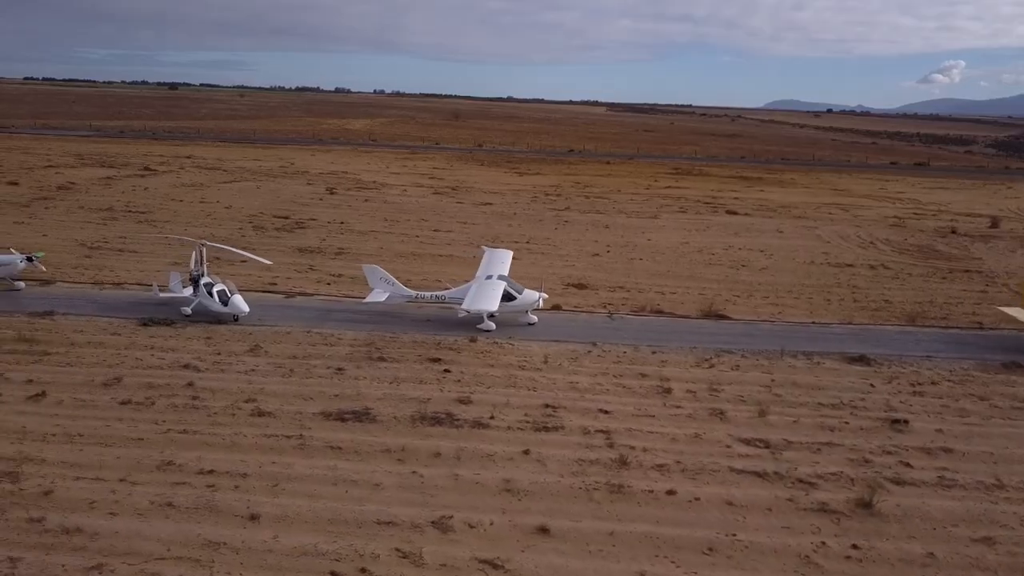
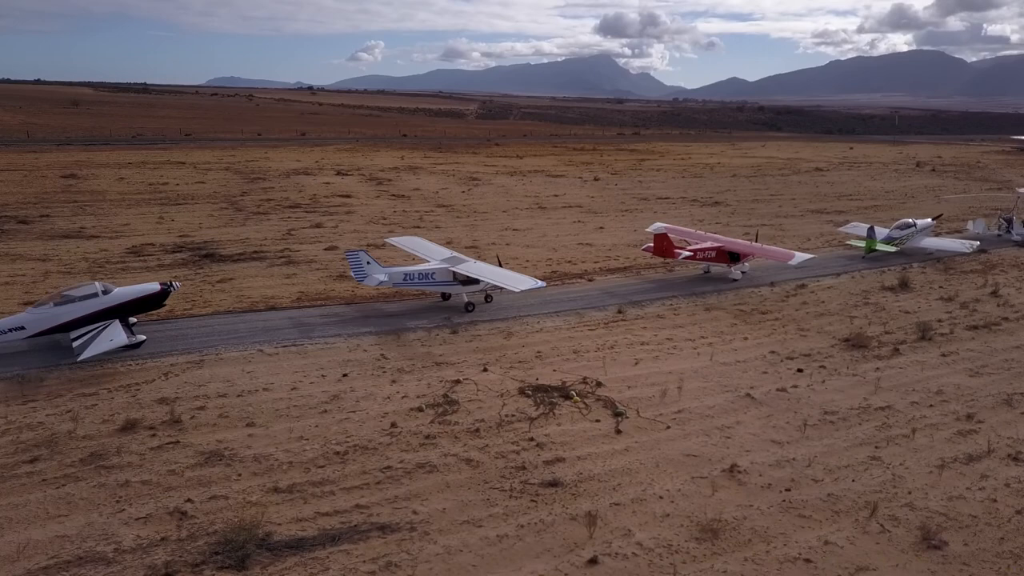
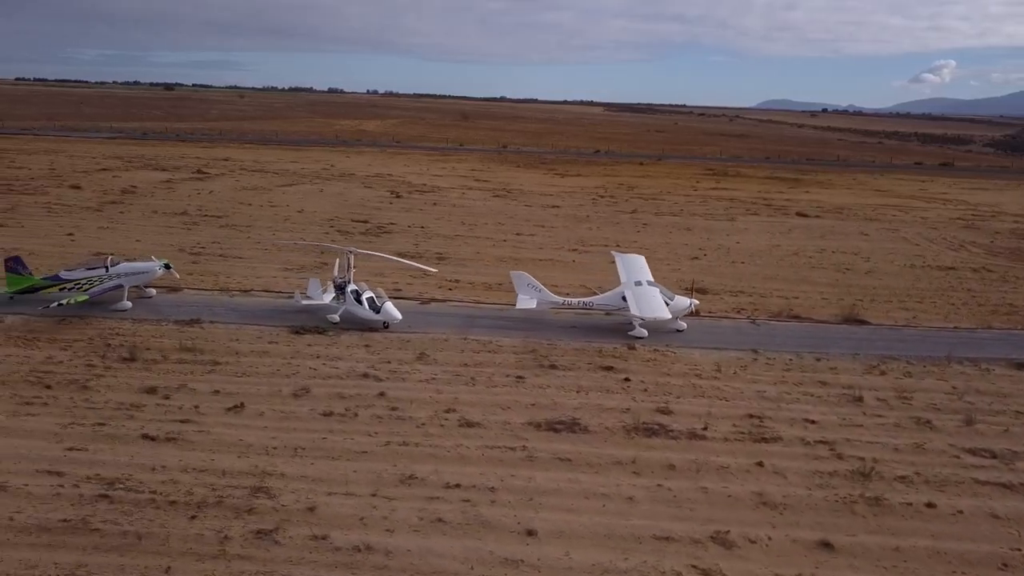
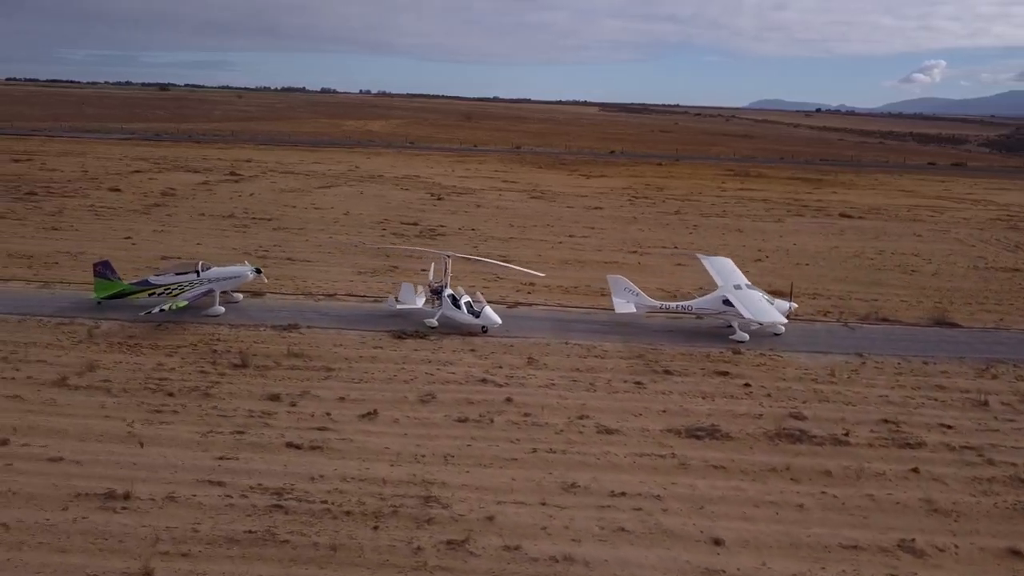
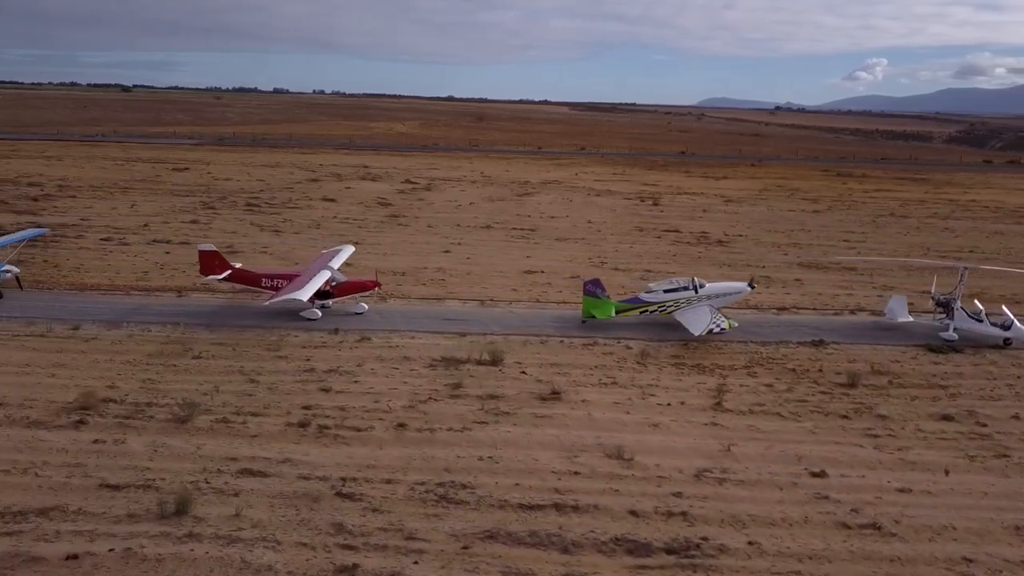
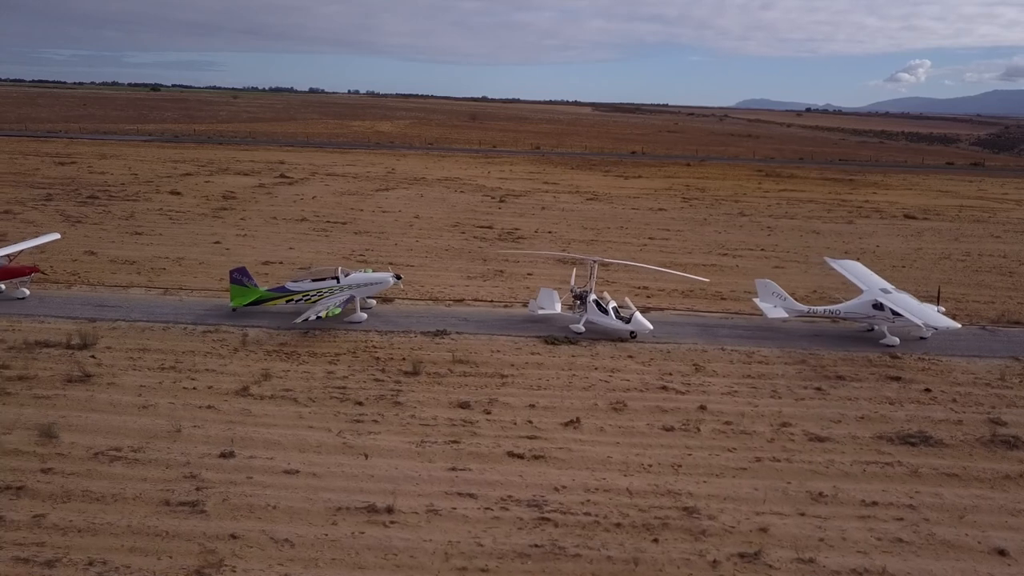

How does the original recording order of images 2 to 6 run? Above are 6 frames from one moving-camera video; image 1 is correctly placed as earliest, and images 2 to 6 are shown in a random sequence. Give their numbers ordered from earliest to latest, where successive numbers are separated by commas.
3, 4, 6, 5, 2
